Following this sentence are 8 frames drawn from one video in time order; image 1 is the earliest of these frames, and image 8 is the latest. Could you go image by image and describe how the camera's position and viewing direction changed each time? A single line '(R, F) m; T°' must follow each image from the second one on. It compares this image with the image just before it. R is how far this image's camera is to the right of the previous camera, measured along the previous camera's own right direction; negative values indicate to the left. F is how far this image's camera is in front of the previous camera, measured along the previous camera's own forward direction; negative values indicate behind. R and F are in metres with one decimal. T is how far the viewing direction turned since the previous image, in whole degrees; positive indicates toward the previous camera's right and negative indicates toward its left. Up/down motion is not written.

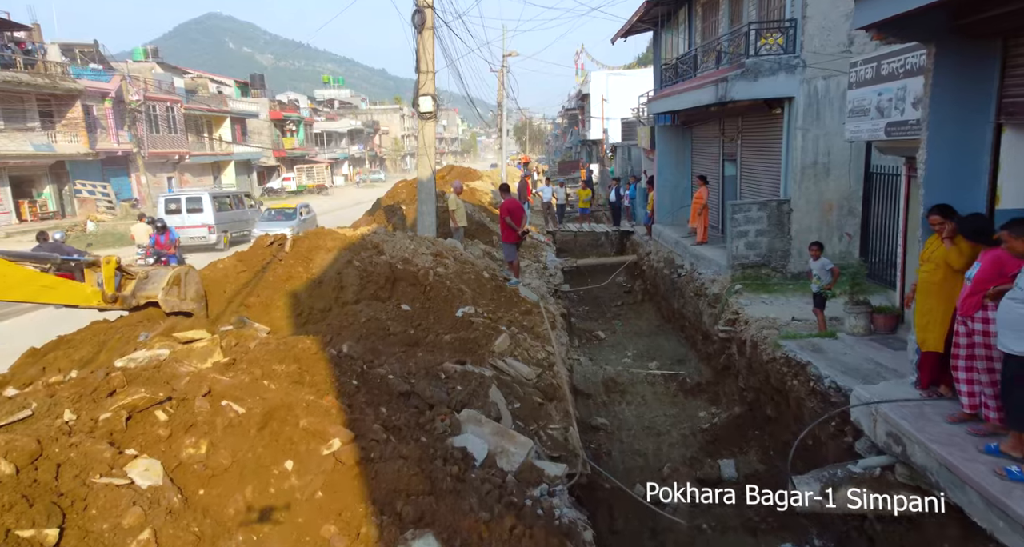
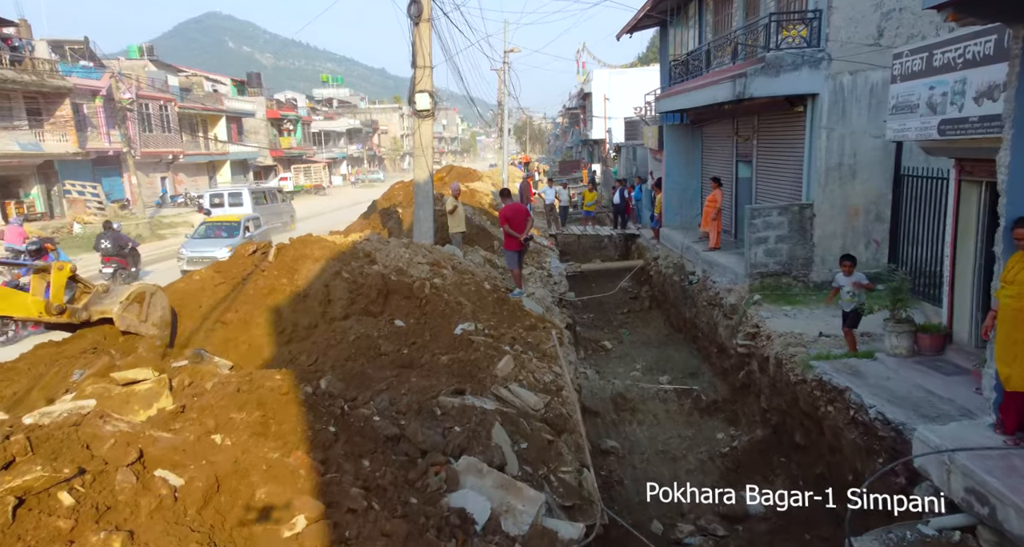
(0.0, +0.7) m; 0°
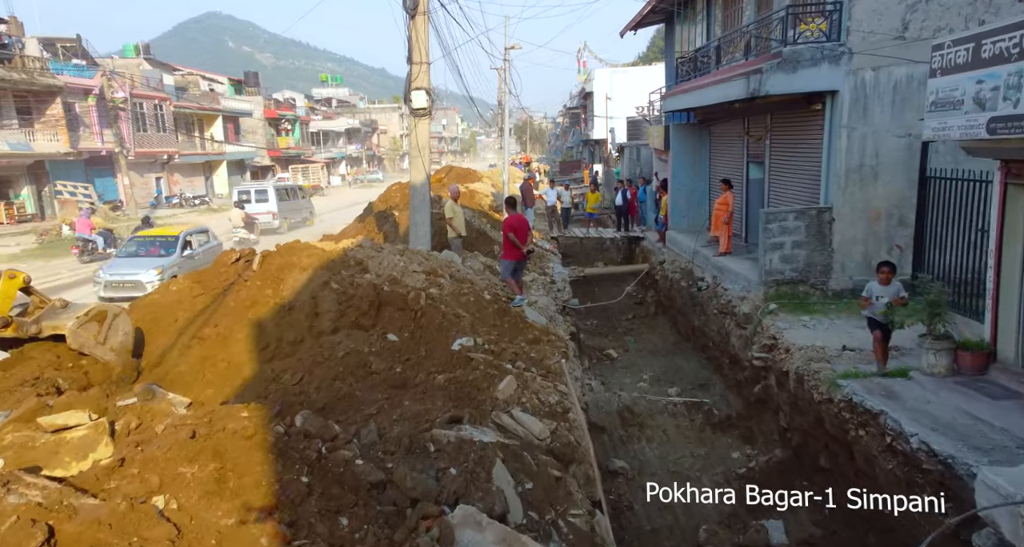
(0.0, +0.6) m; 0°
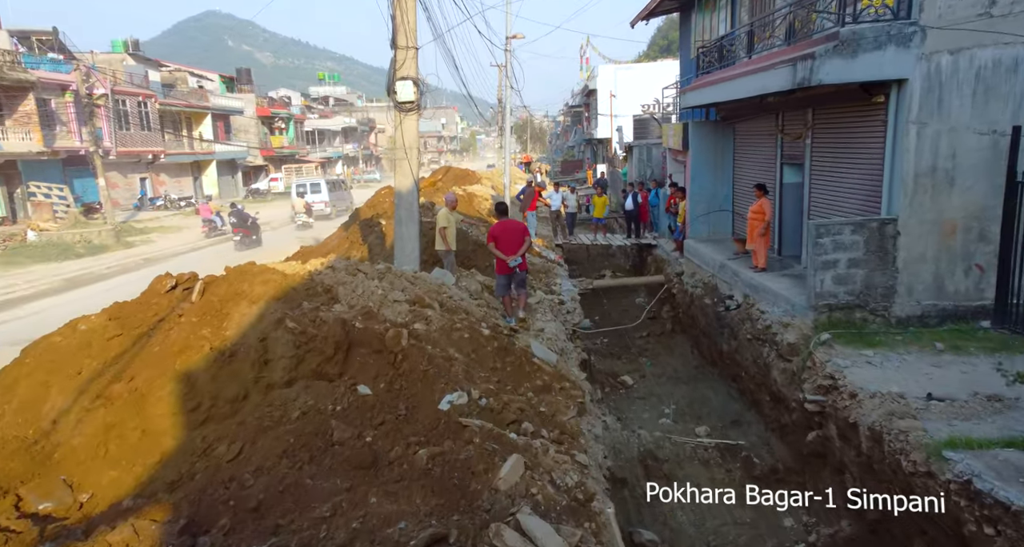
(0.0, +1.5) m; 0°
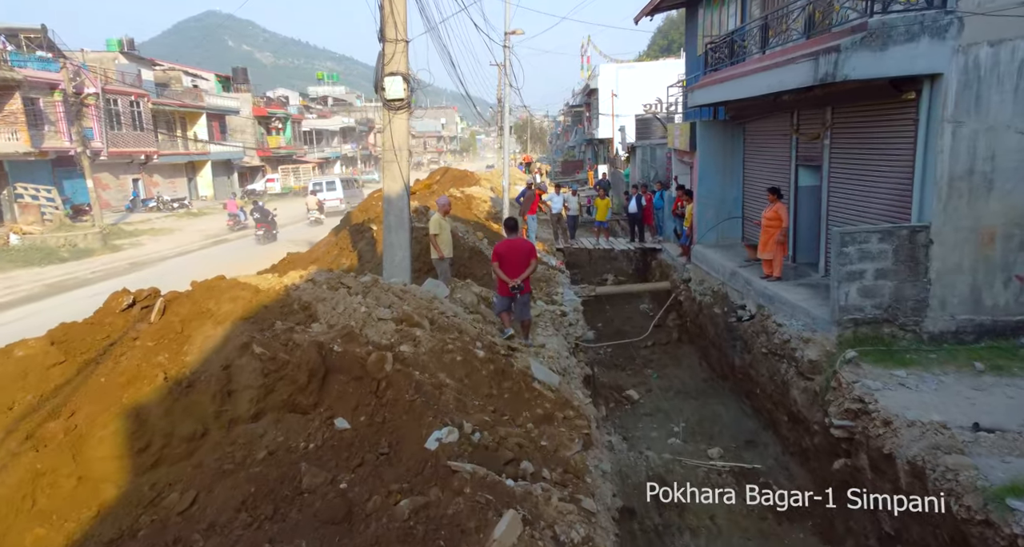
(0.0, +0.6) m; 0°
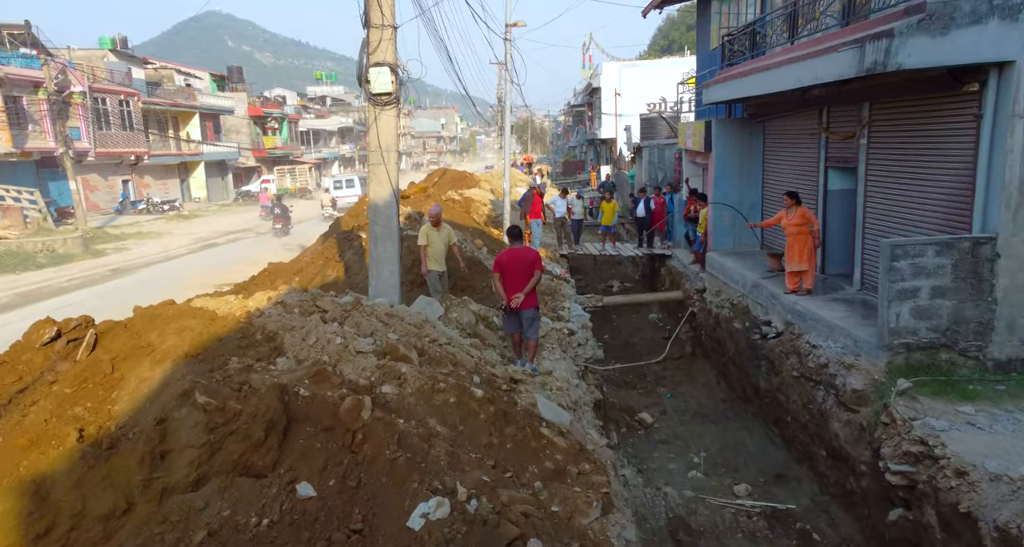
(0.0, +0.9) m; 0°
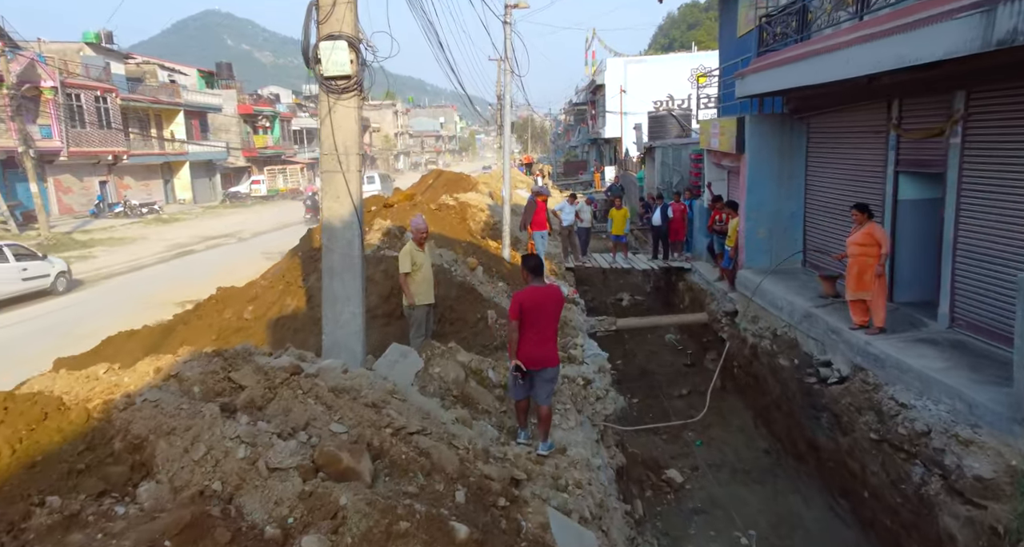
(0.0, +1.8) m; 0°
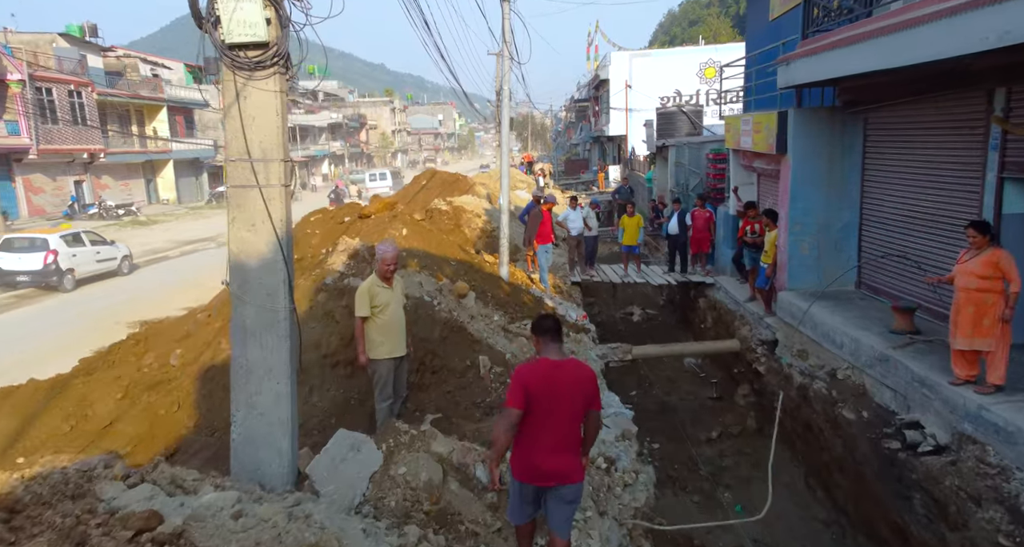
(0.0, +1.8) m; 0°
